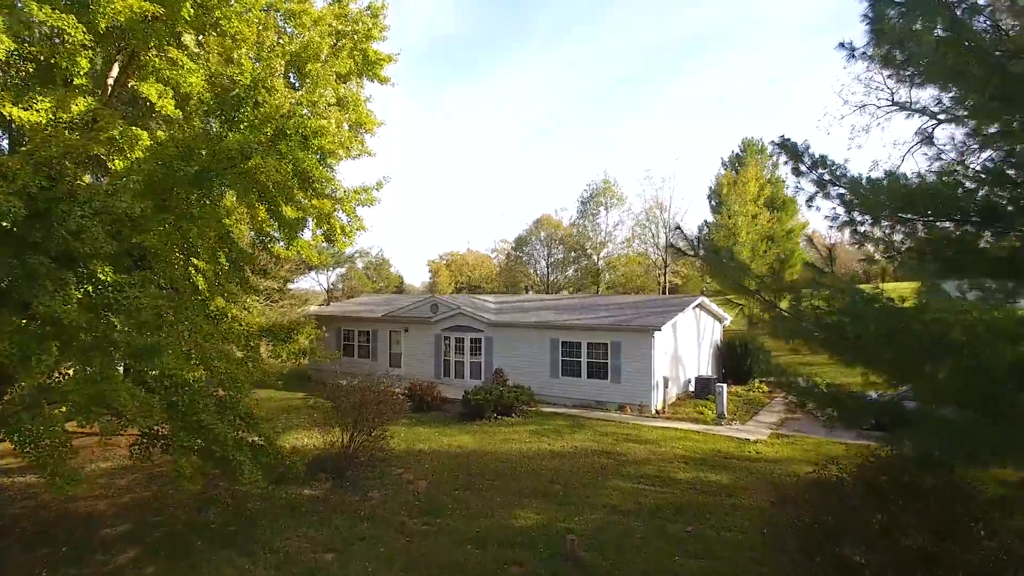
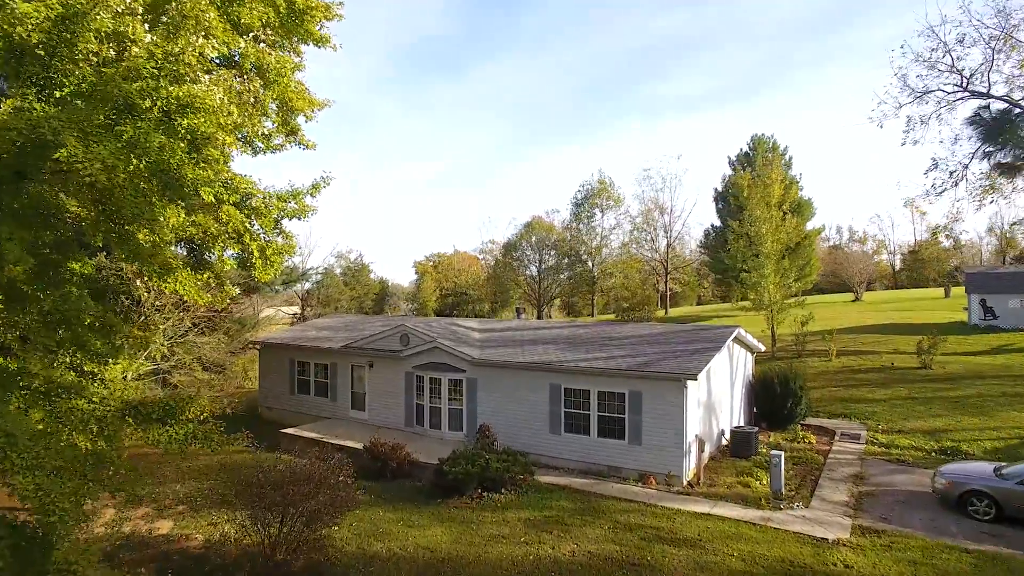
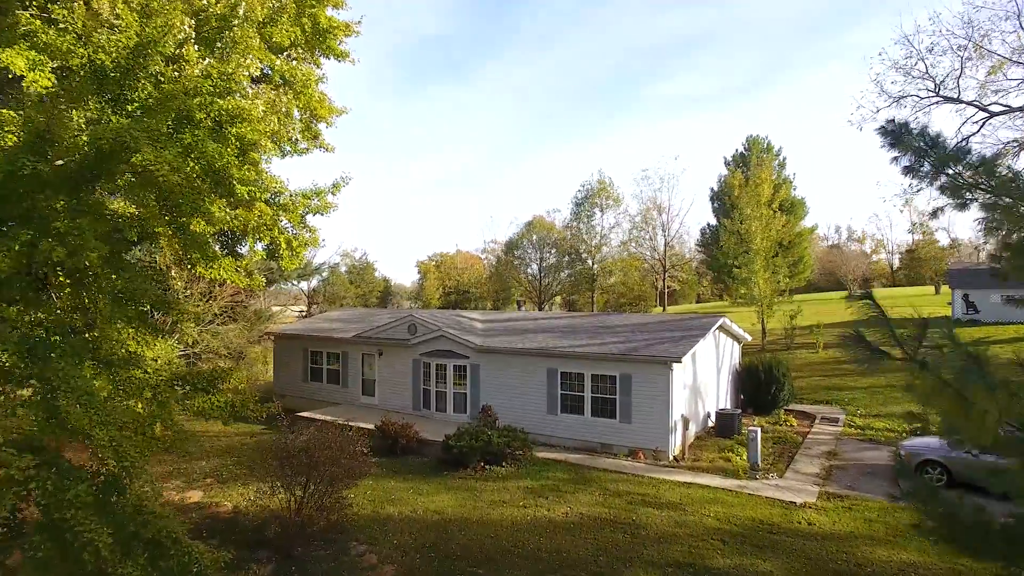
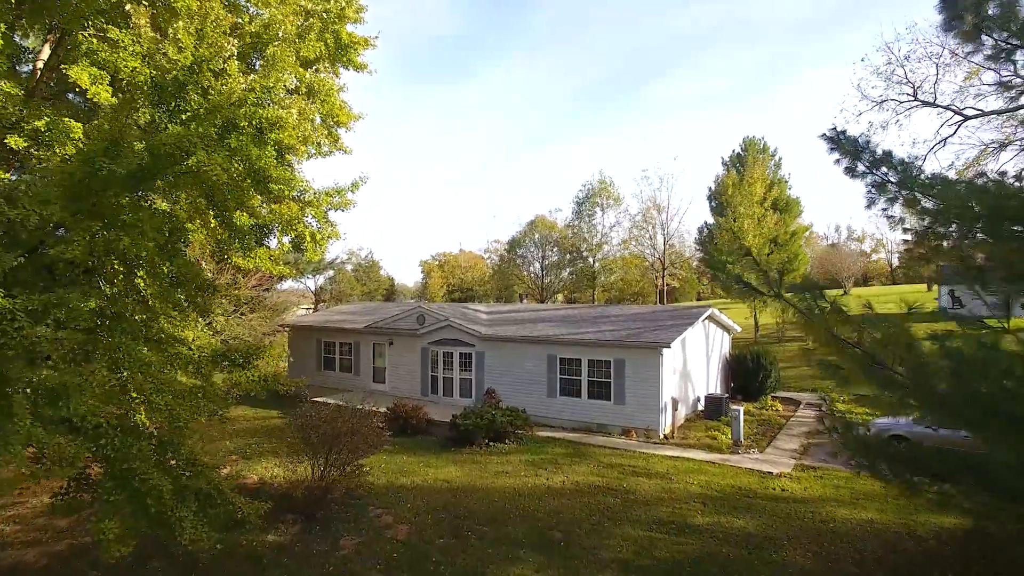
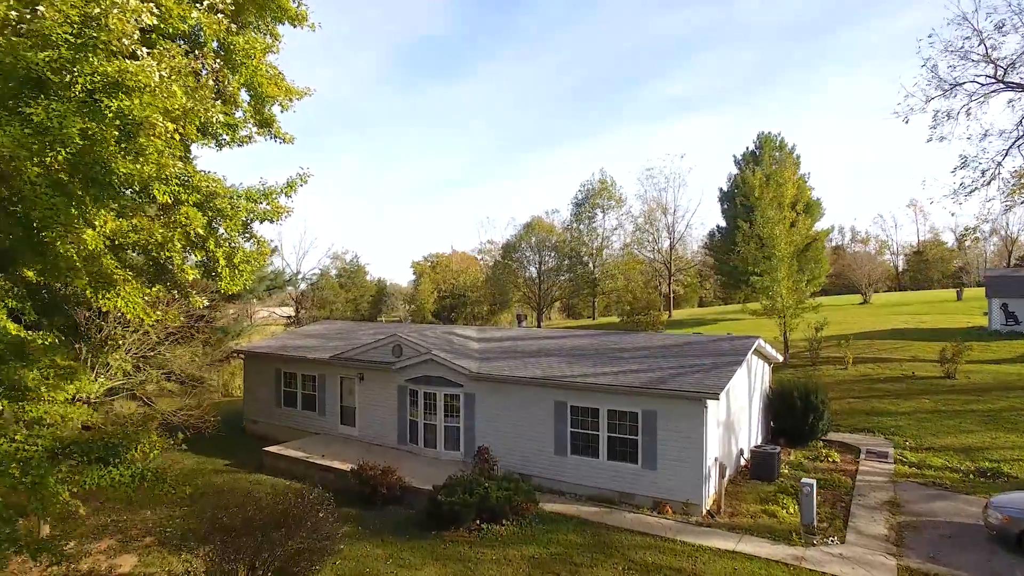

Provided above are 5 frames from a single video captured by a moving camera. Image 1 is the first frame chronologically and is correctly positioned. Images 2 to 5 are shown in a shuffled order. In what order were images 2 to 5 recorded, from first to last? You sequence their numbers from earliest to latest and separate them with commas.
4, 3, 2, 5
